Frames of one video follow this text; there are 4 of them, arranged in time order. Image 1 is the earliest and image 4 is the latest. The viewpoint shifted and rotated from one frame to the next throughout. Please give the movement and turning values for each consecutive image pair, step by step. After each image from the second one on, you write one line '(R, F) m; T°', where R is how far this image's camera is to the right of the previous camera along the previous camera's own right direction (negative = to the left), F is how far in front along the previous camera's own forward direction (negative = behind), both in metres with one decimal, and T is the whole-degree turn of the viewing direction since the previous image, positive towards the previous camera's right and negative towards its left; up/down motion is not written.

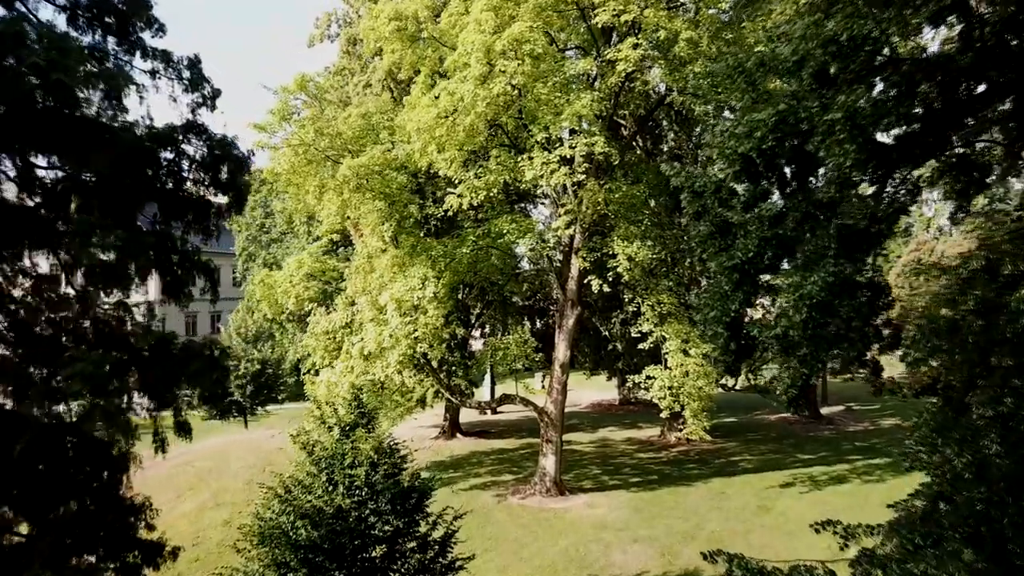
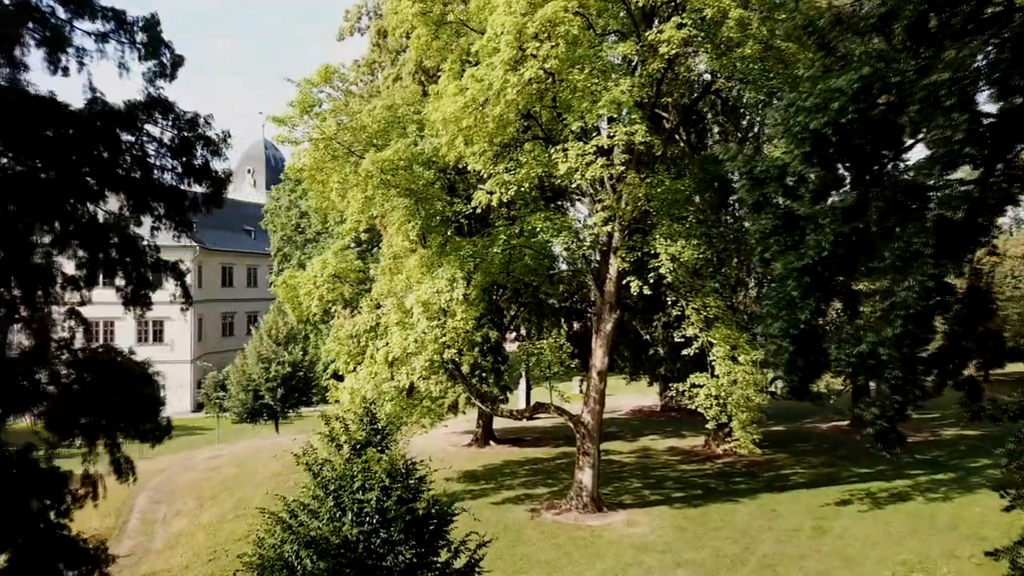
(+0.1, +1.0) m; -3°
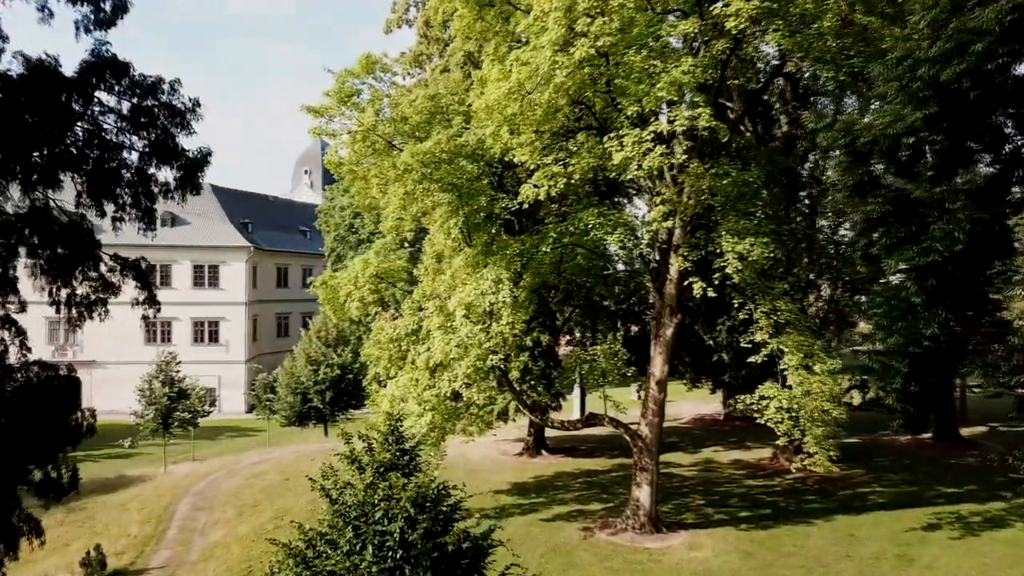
(+0.1, +1.1) m; -4°
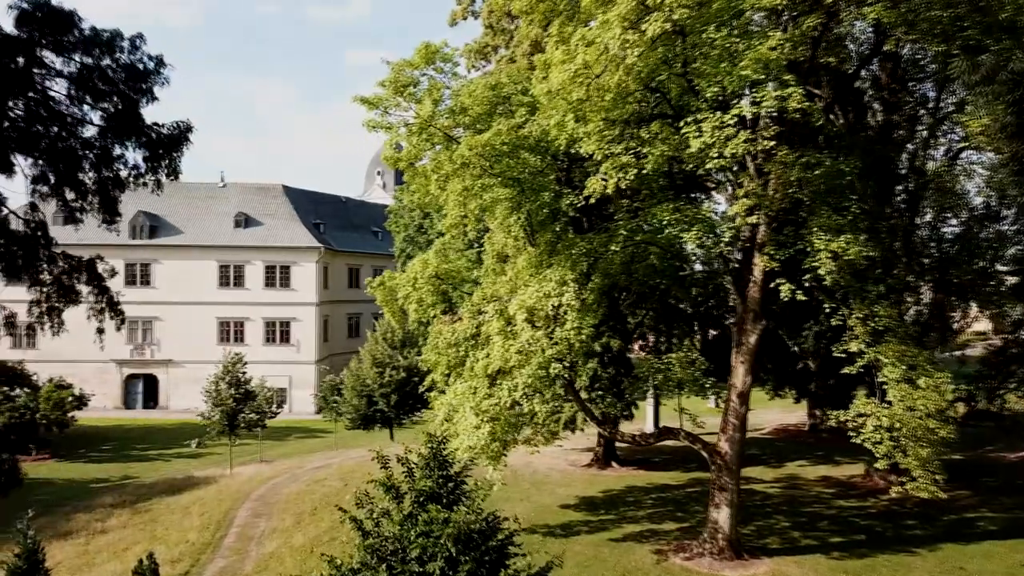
(+0.1, +1.0) m; -5°
